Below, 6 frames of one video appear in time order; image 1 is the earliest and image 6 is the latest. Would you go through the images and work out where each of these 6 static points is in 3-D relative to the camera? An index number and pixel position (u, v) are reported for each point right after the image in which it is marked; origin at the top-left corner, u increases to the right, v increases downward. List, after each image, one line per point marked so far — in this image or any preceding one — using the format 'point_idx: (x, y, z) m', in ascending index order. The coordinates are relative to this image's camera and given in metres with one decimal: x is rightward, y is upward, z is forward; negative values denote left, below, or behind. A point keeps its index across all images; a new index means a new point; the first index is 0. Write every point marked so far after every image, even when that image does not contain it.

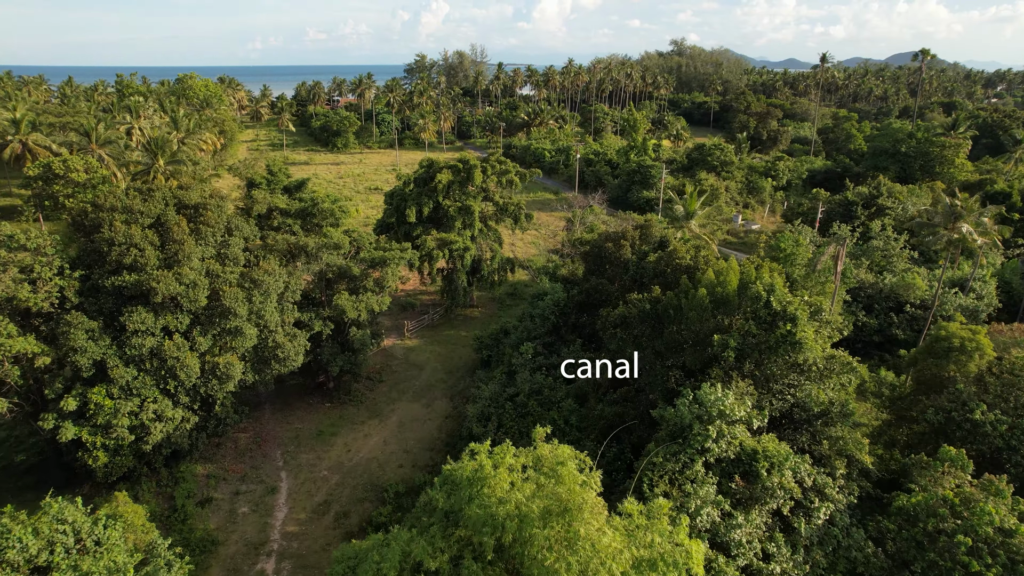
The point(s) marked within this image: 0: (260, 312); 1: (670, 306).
0: (-6.1, -0.6, +16.0) m
1: (+3.4, -0.4, +14.1) m
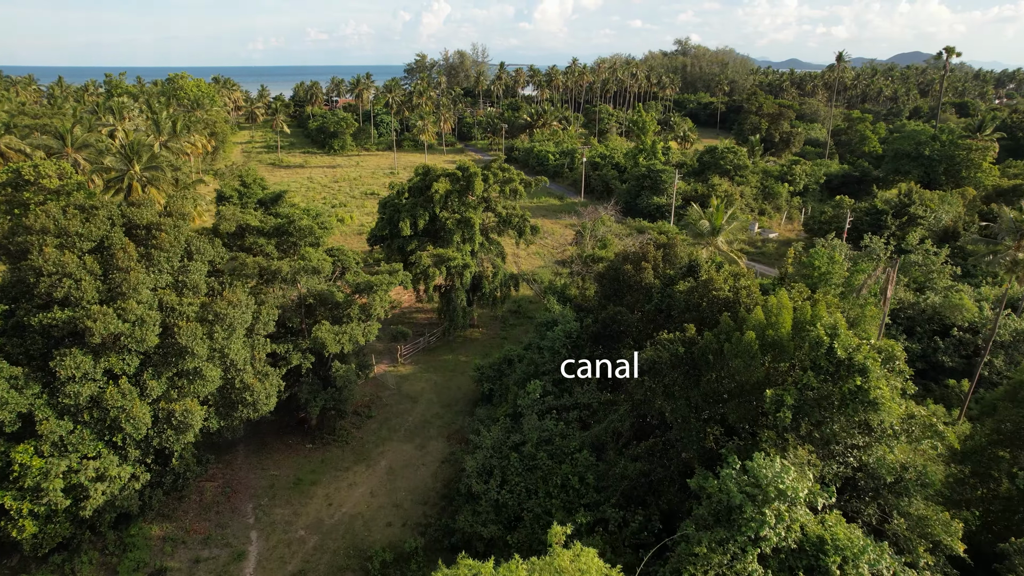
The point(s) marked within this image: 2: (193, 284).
0: (-6.0, -1.3, +13.7) m
1: (+3.5, -1.1, +11.8) m
2: (-6.6, +0.1, +13.8) m
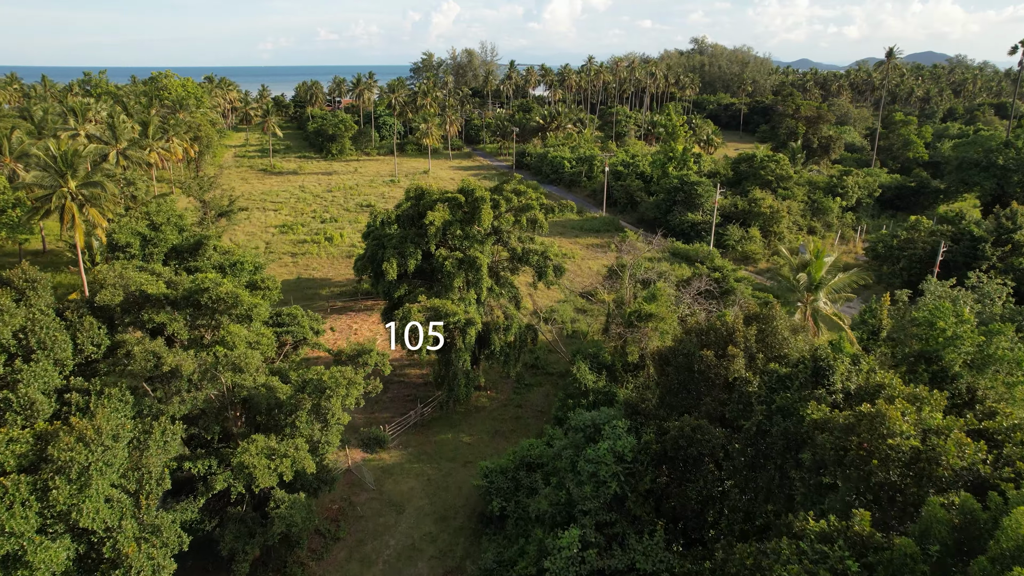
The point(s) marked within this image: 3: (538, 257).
0: (-5.6, -2.8, +8.5) m
1: (+3.8, -2.7, +6.5) m
2: (-6.3, -1.5, +8.6) m
3: (+0.7, +0.9, +18.5) m
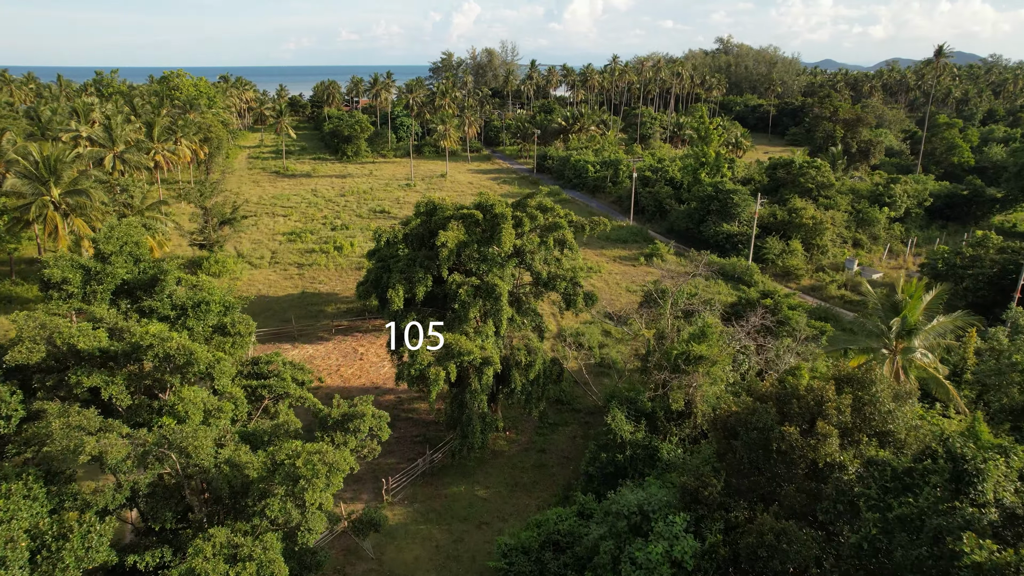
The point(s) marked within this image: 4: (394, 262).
0: (-5.3, -3.5, +6.2) m
1: (+4.1, -3.4, +4.0) m
2: (-6.0, -2.1, +6.4) m
3: (+1.3, +0.1, +16.1) m
4: (-2.8, +0.6, +15.9) m
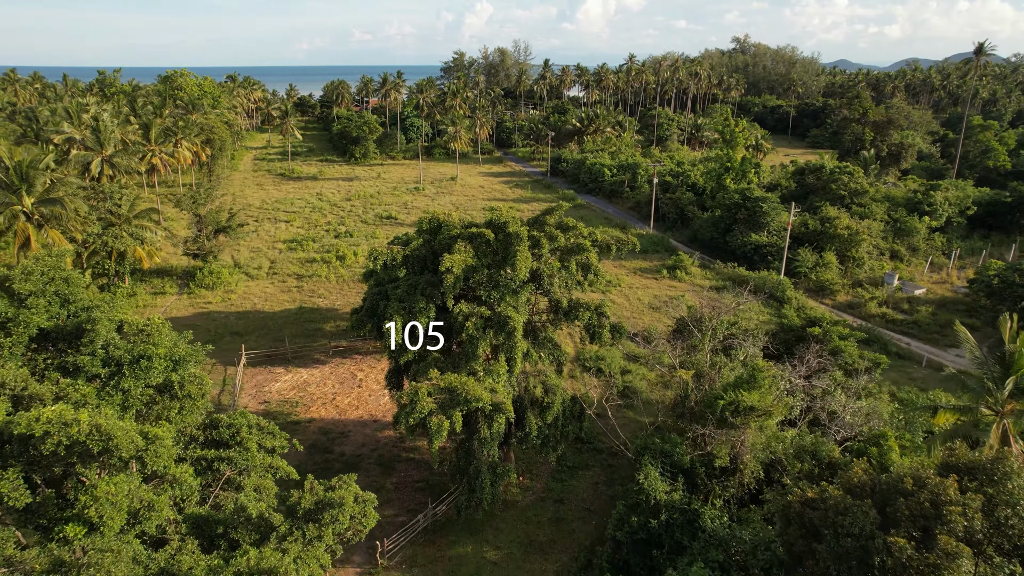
0: (-5.2, -4.1, +4.2) m
1: (+4.2, -4.1, +1.8) m
2: (-5.8, -2.7, +4.4) m
3: (+1.7, -0.5, +14.0) m
4: (-2.5, 0.0, +13.8) m
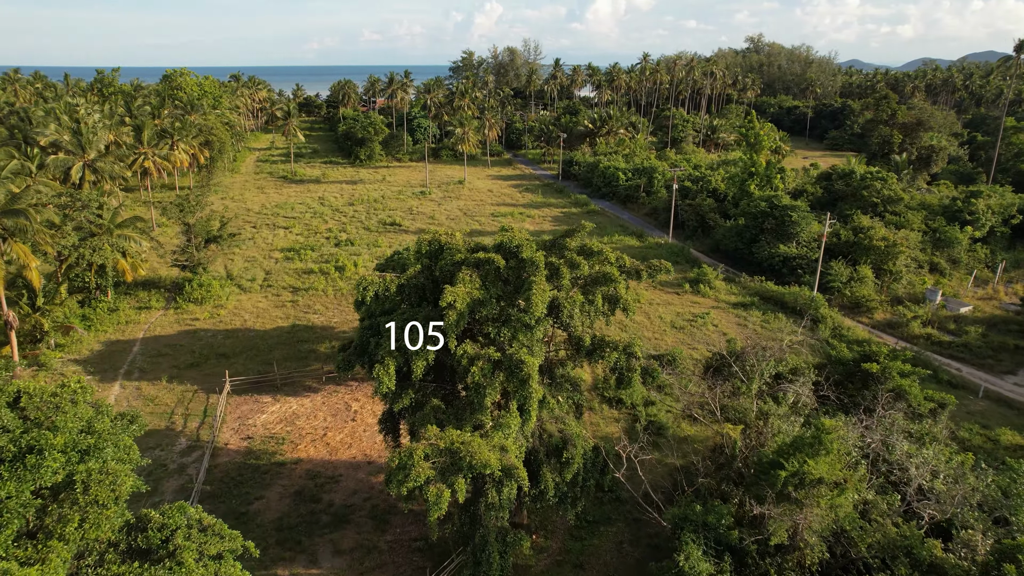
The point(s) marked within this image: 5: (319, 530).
0: (-5.1, -4.7, +2.2) m
1: (+4.2, -4.7, -0.3) m
2: (-5.7, -3.3, +2.4) m
3: (+1.9, -1.1, +11.9) m
4: (-2.3, -0.6, +11.8) m
5: (-4.1, -5.1, +13.9) m
